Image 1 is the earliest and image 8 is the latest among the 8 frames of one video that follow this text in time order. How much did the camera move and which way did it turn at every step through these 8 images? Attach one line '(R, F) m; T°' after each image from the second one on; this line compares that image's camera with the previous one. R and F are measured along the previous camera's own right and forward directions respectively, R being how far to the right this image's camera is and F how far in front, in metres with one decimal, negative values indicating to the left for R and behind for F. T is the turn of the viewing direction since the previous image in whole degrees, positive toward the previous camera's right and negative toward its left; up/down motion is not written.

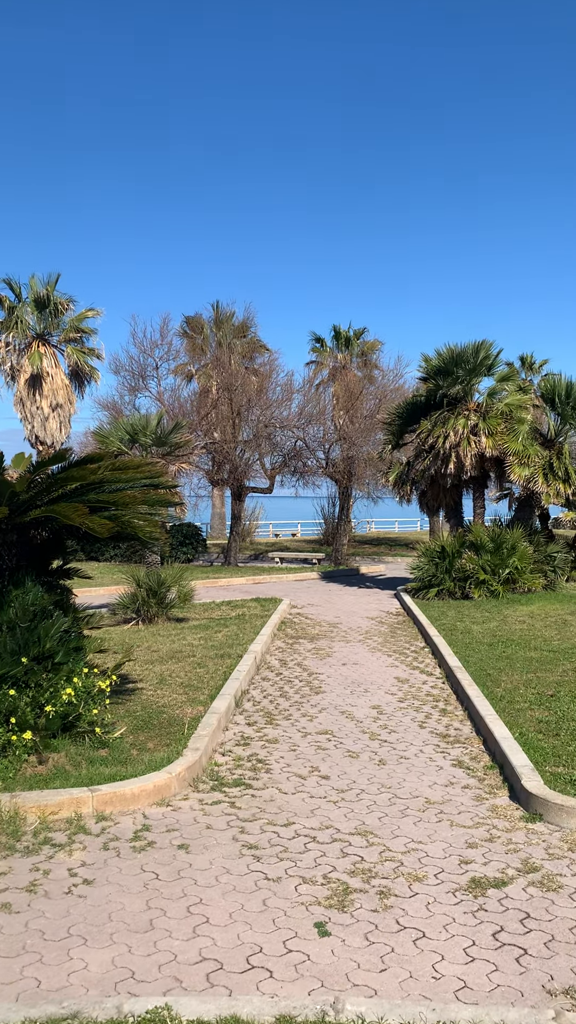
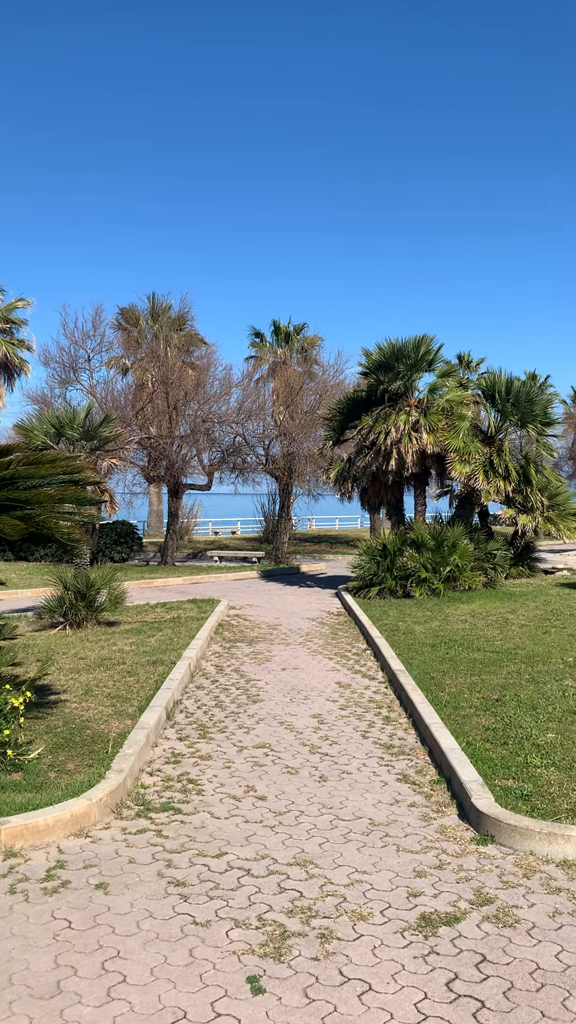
(+0.1, +0.5) m; +4°
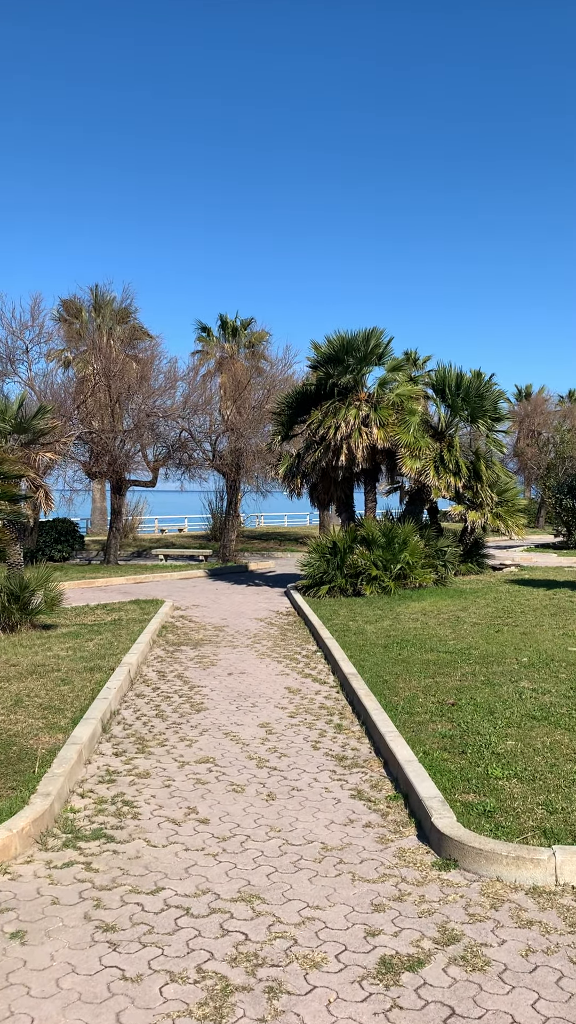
(0.0, +0.5) m; +4°
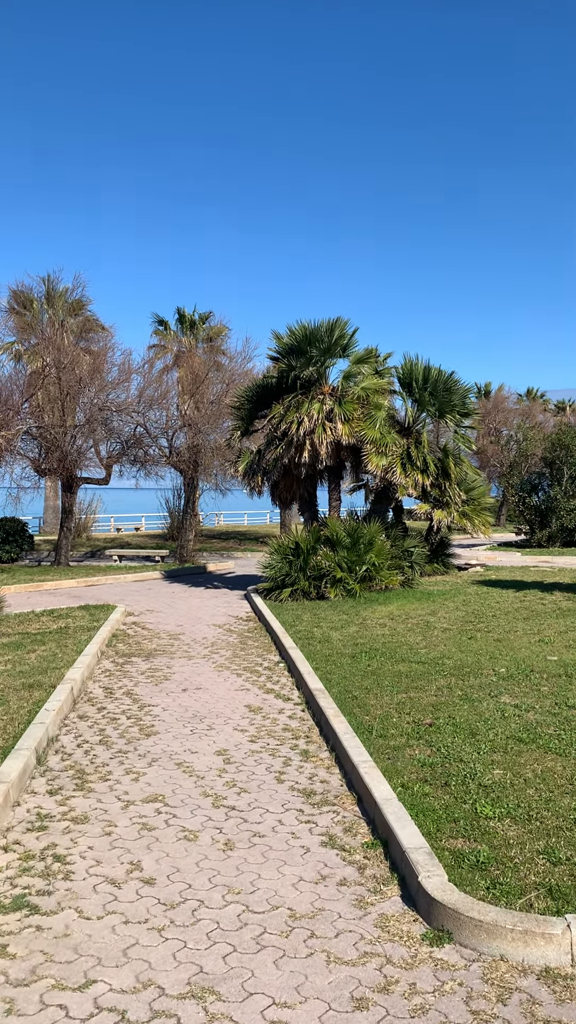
(0.0, +0.7) m; +3°
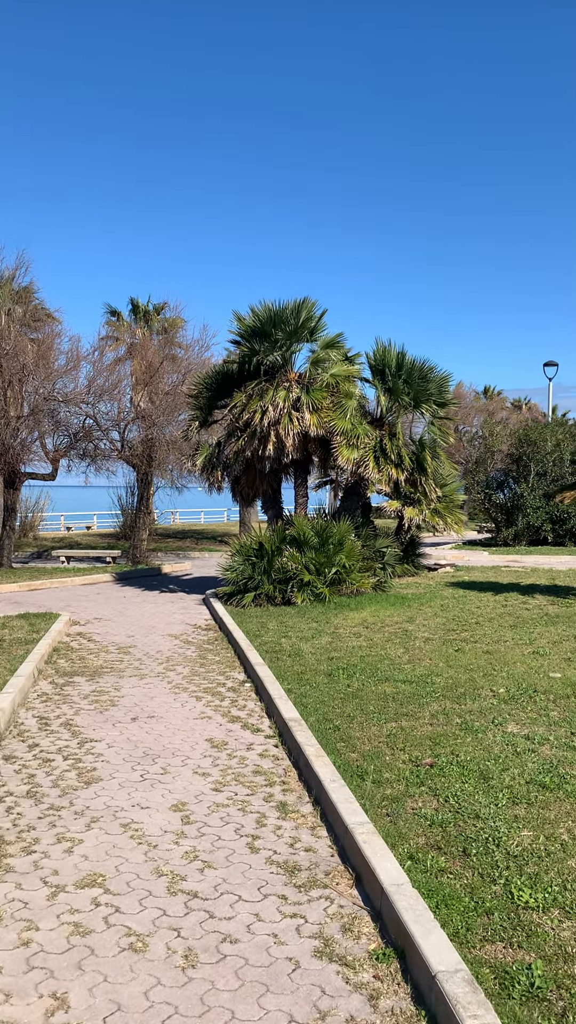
(-0.1, +1.2) m; +3°
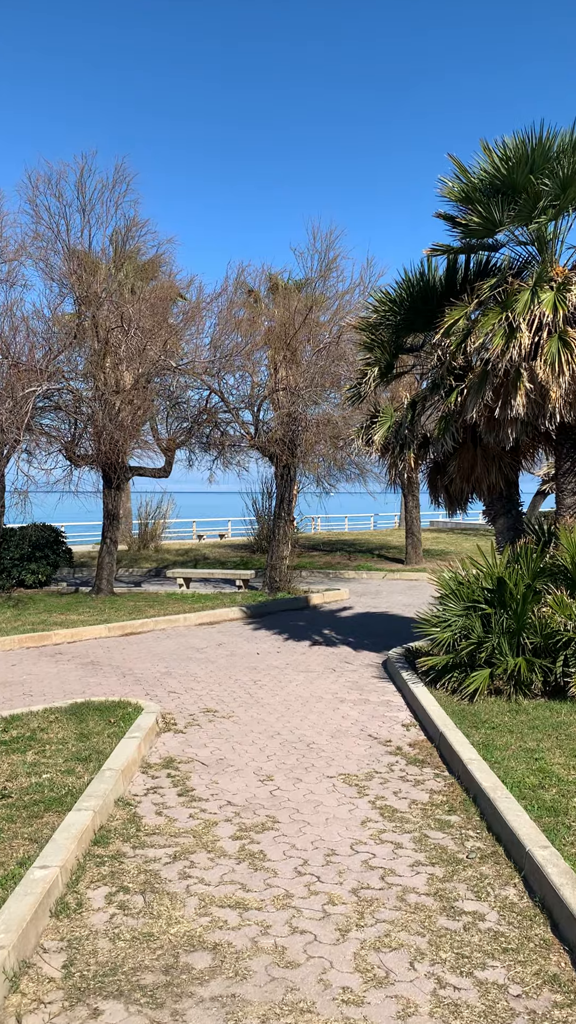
(-1.1, +5.9) m; -10°
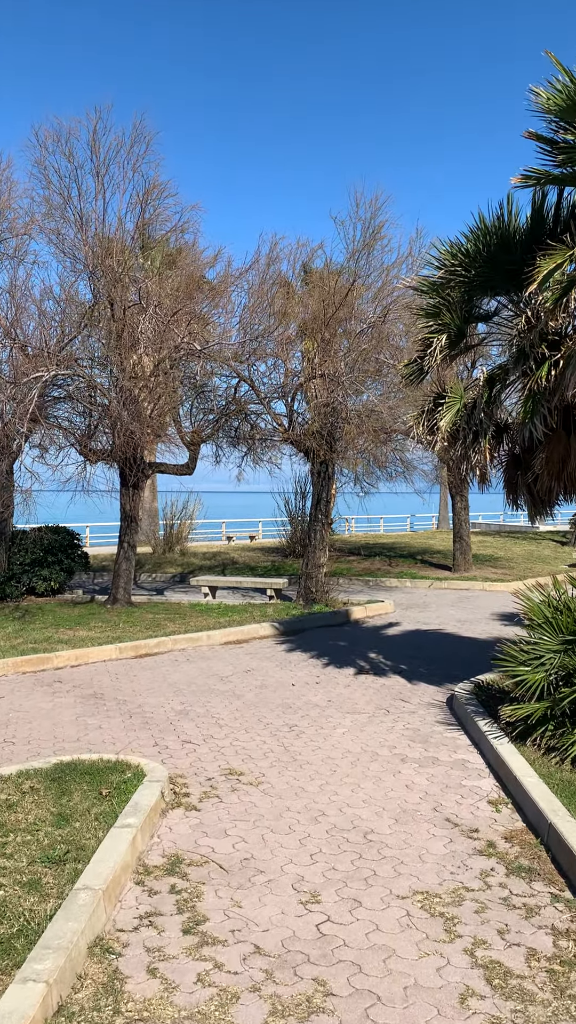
(-0.1, +1.7) m; -2°
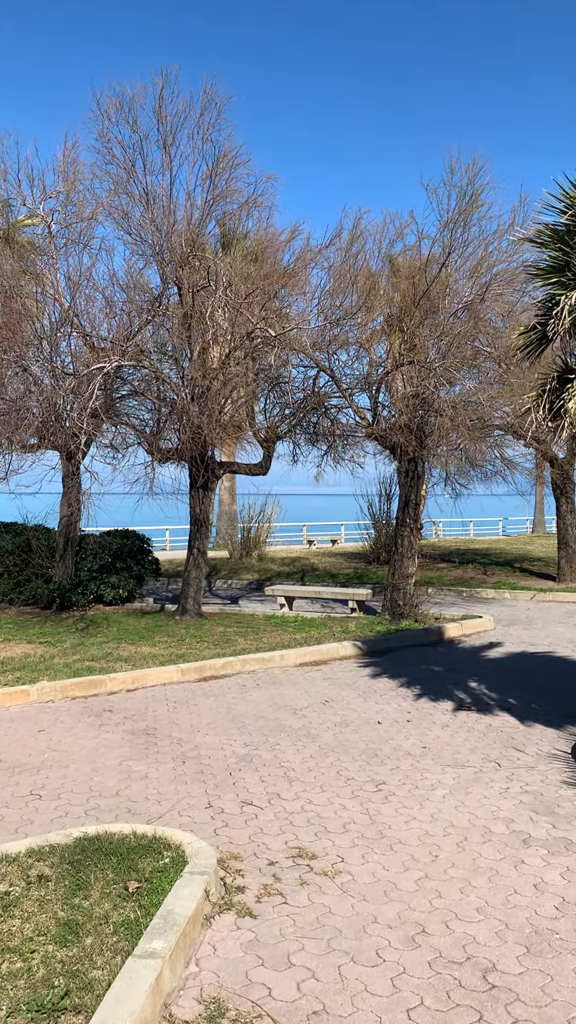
(0.0, +1.3) m; -6°
